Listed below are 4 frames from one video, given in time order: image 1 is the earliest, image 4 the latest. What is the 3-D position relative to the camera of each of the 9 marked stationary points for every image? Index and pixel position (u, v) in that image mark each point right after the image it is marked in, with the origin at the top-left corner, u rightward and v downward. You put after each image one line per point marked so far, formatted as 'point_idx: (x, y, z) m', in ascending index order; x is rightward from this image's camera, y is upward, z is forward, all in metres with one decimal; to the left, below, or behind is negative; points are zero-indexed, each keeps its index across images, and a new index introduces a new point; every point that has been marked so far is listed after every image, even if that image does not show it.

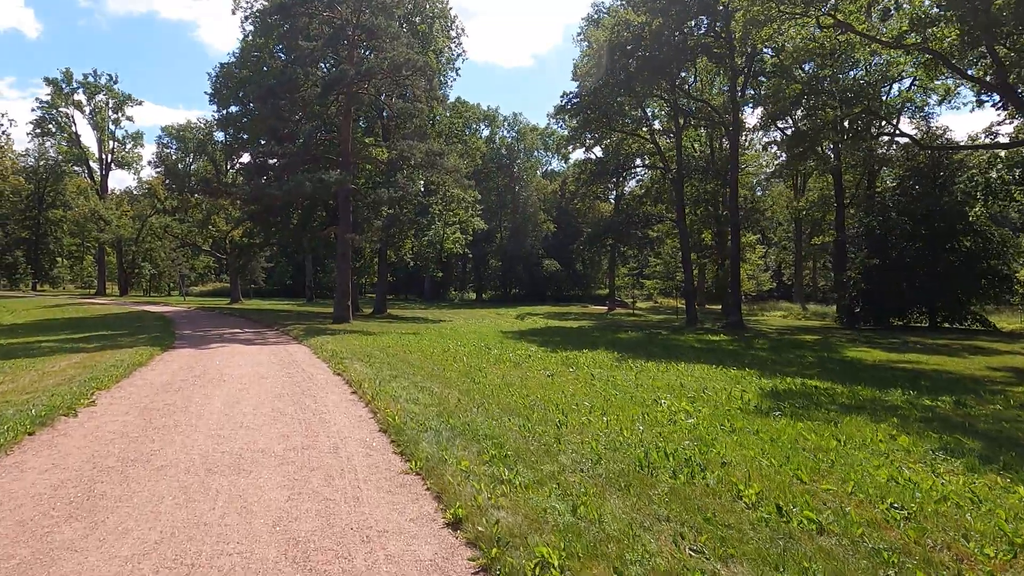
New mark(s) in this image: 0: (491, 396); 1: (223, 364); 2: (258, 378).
0: (-0.2, -1.2, +7.5) m
1: (-4.6, -1.2, +10.7) m
2: (-3.4, -1.2, +9.0) m
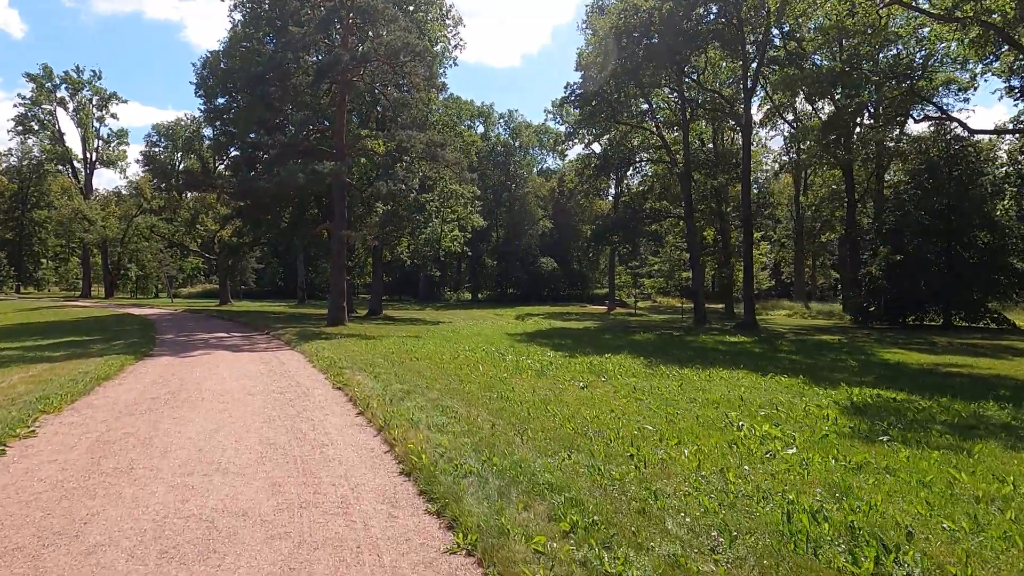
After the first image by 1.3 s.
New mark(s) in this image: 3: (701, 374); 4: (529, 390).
0: (+0.2, -1.2, +6.1) m
1: (-4.2, -1.2, +9.3) m
2: (-3.0, -1.2, +7.5) m
3: (+3.0, -1.4, +10.6) m
4: (+0.2, -1.2, +8.2) m
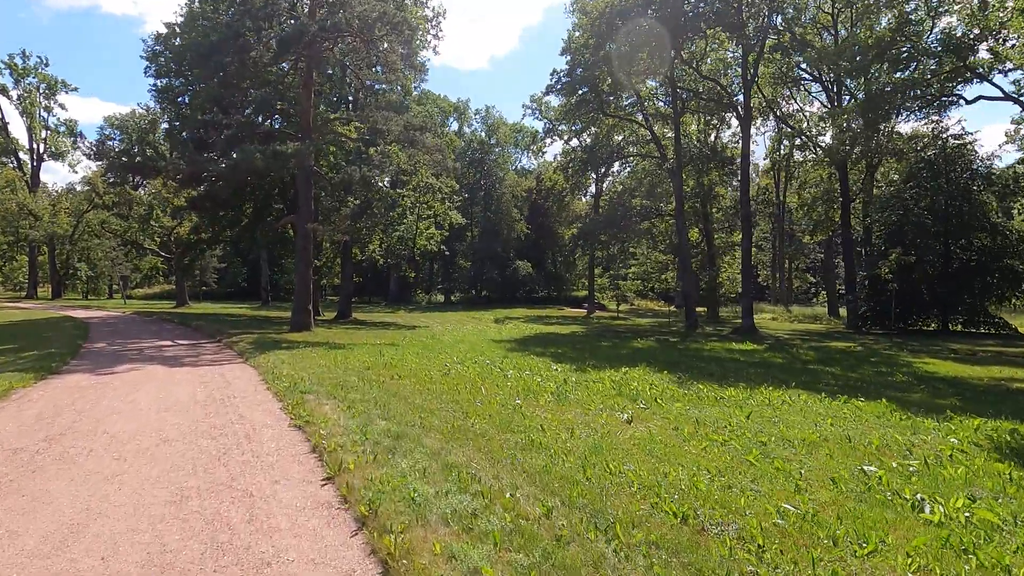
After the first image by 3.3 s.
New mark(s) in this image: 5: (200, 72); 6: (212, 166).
0: (+0.5, -1.2, +3.9) m
1: (-4.0, -1.2, +6.9) m
2: (-2.7, -1.2, +5.2) m
3: (+3.1, -1.4, +8.5) m
4: (+0.4, -1.2, +6.0) m
5: (-8.9, +6.2, +19.2) m
6: (-8.5, +3.5, +19.0) m
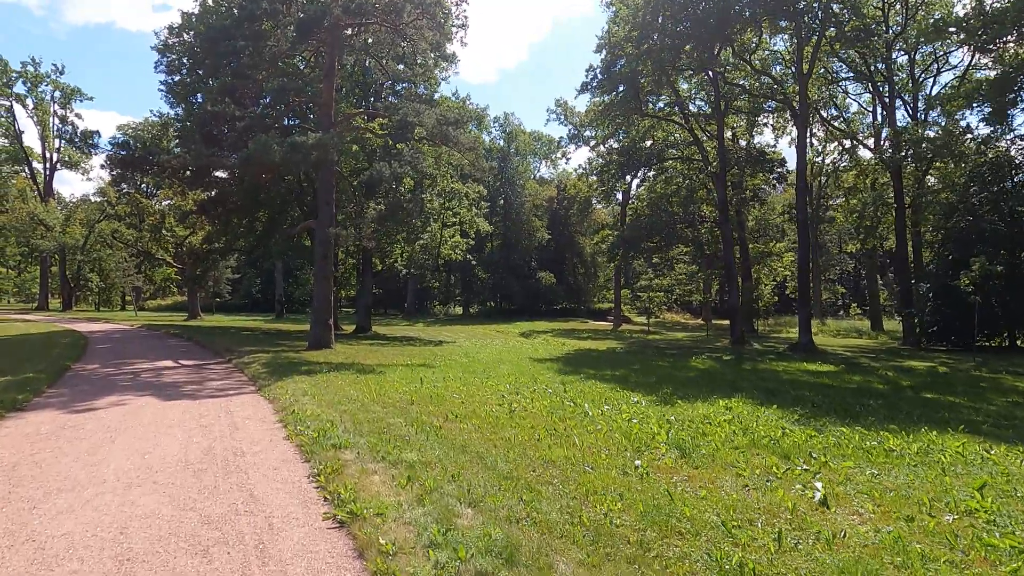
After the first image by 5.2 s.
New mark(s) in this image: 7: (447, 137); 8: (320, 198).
0: (+1.4, -1.2, +1.7) m
1: (-3.1, -1.3, +4.8) m
2: (-1.8, -1.3, +3.1) m
3: (+4.1, -1.5, +6.3) m
4: (+1.4, -1.3, +3.8) m
5: (-7.8, +5.9, +17.3) m
6: (-7.4, +3.1, +17.1) m
7: (-1.9, +4.3, +19.2) m
8: (-5.3, +2.4, +18.5) m
